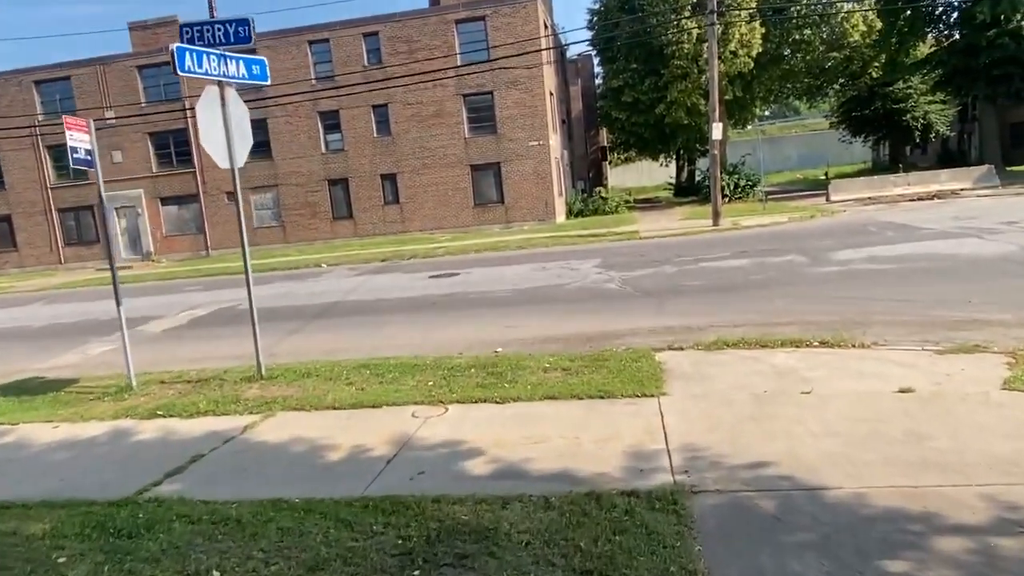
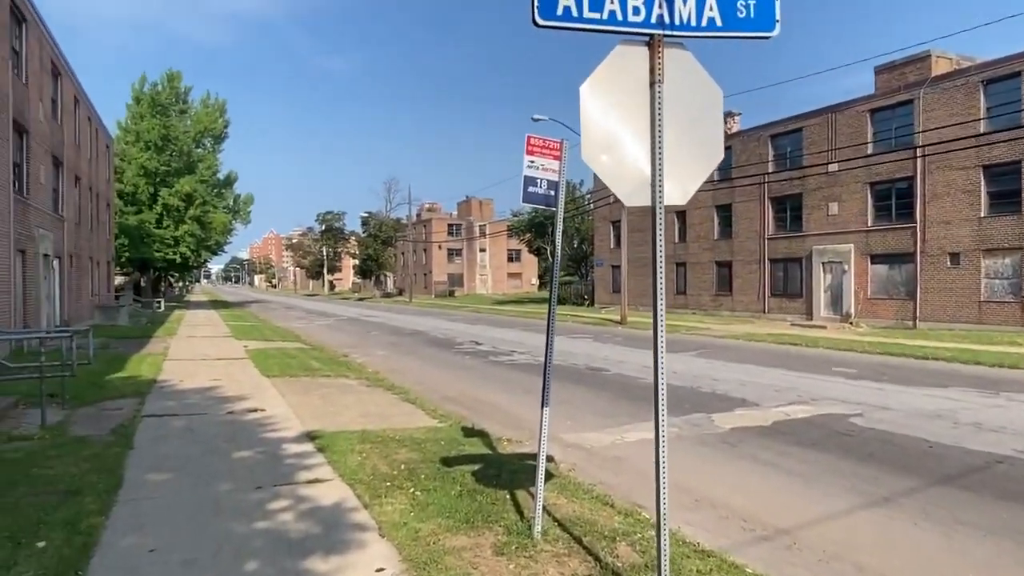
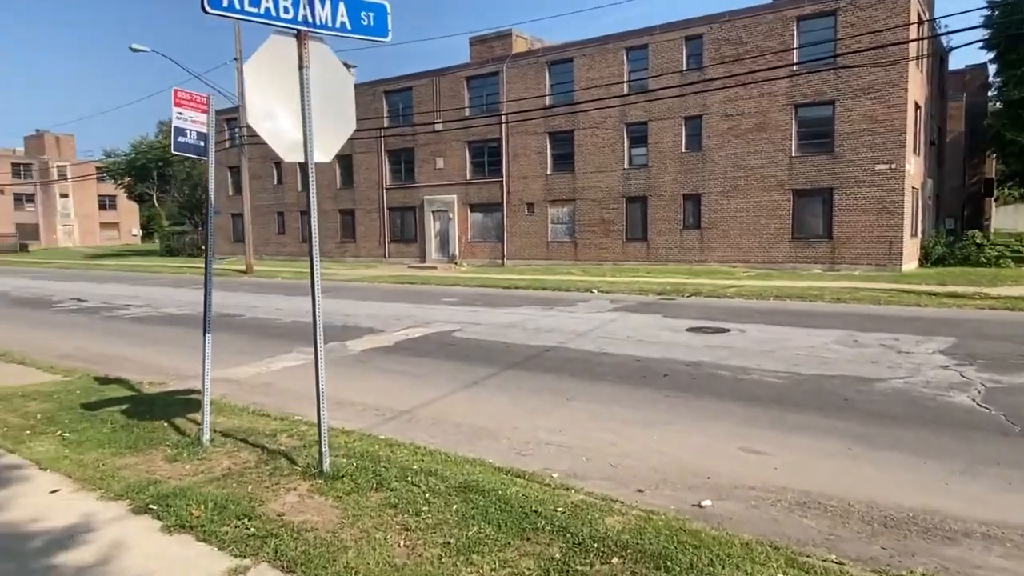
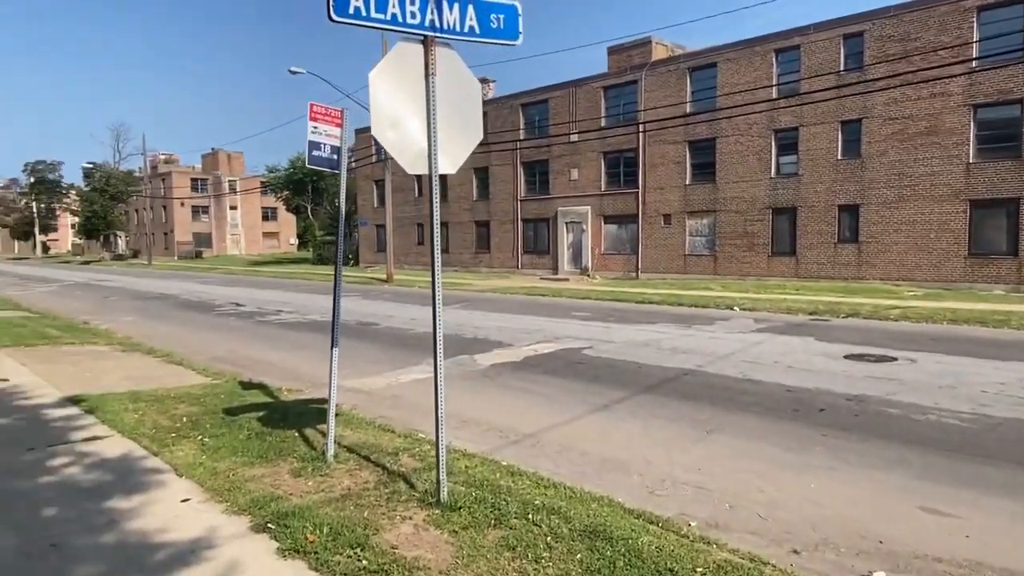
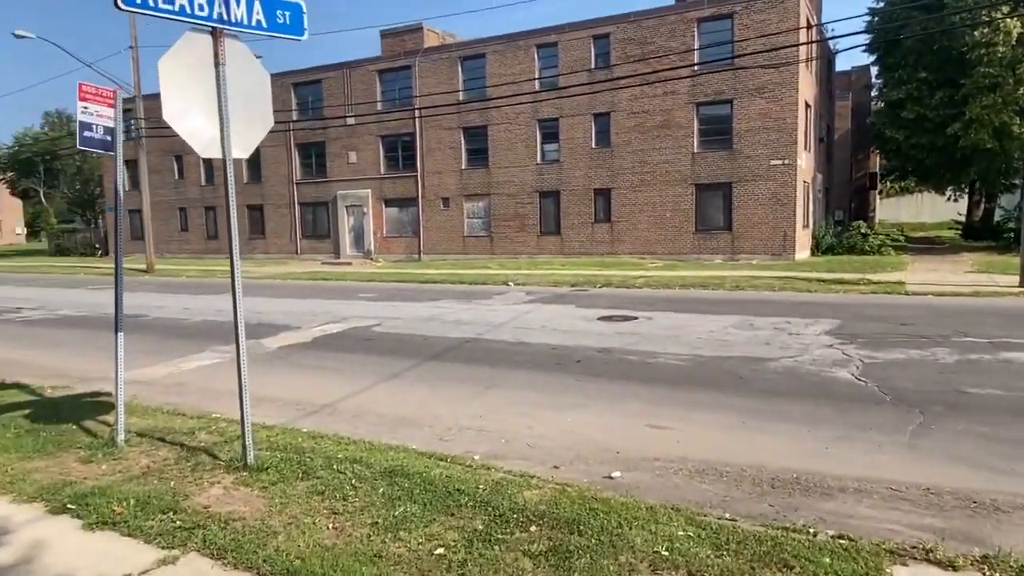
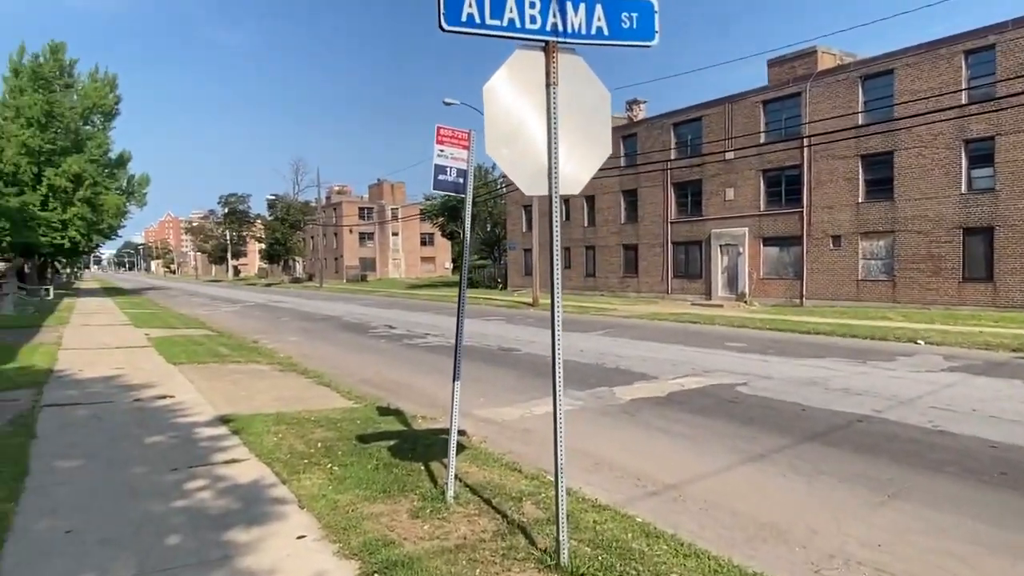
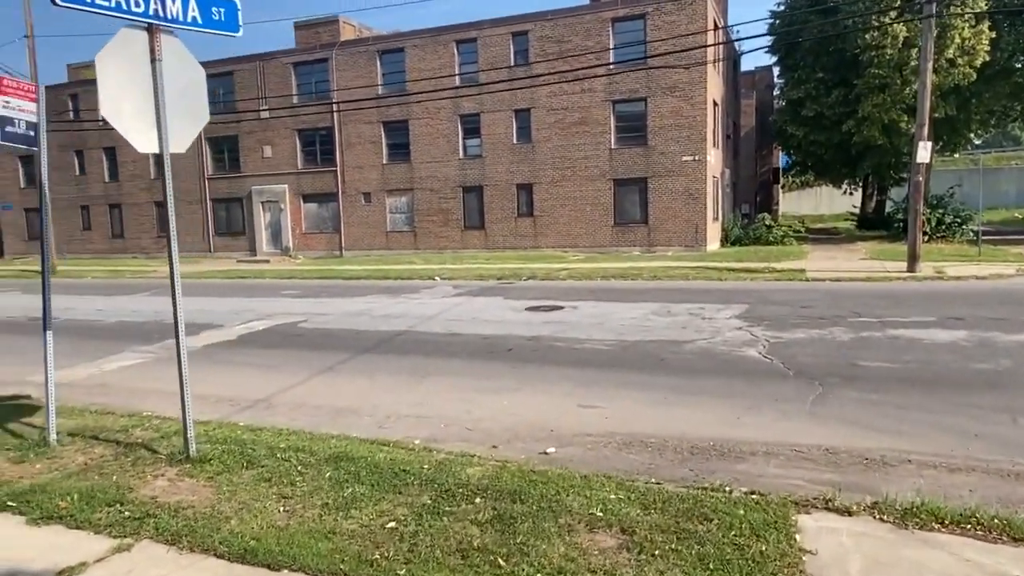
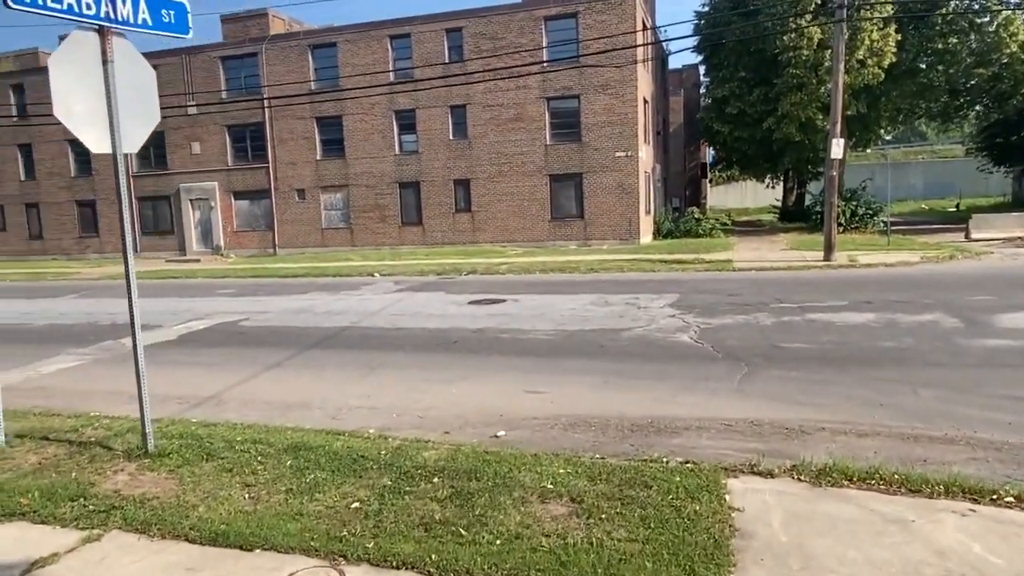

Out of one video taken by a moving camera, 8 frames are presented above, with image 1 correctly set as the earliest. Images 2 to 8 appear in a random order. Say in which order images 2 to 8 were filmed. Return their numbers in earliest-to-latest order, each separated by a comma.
8, 7, 5, 3, 4, 6, 2
